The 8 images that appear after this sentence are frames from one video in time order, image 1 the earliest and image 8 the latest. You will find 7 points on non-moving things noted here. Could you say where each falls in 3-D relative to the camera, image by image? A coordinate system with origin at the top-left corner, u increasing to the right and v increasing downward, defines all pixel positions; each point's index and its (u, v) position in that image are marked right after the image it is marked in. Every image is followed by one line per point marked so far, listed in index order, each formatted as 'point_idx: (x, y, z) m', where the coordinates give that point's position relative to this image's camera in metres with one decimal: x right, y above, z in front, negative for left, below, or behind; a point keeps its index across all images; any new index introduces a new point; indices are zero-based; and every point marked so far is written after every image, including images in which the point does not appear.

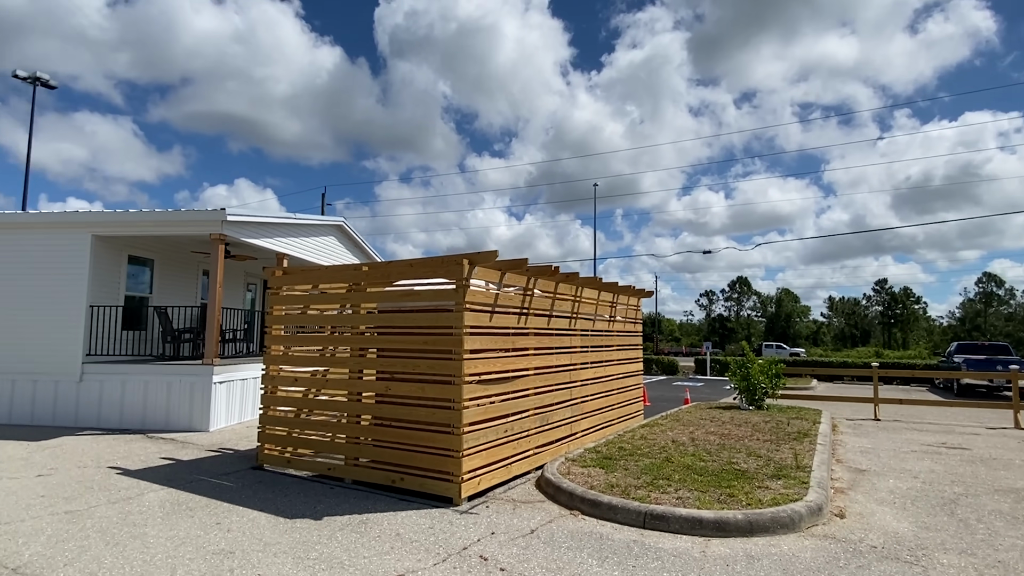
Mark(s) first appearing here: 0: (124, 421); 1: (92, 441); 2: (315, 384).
0: (-5.3, -1.8, +7.8) m
1: (-4.8, -1.7, +6.5) m
2: (-2.0, -1.0, +6.0) m
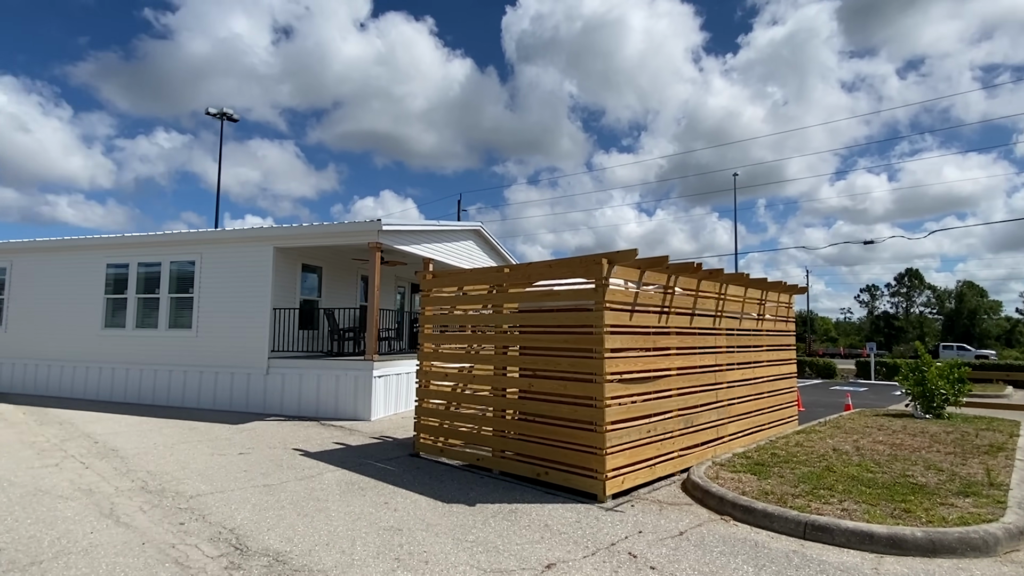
0: (-3.3, -1.9, +8.9) m
1: (-3.1, -1.8, +7.5) m
2: (-0.5, -1.0, +6.4) m
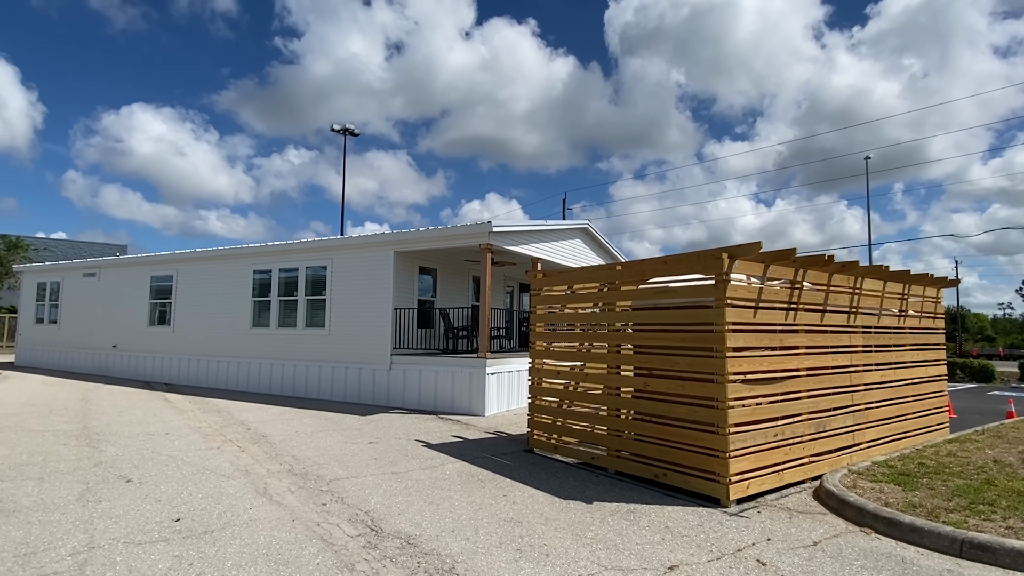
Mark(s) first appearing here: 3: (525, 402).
0: (-1.5, -1.9, +9.4) m
1: (-1.6, -1.8, +8.0) m
2: (+0.7, -1.0, +6.4) m
3: (+0.2, -2.0, +9.7) m
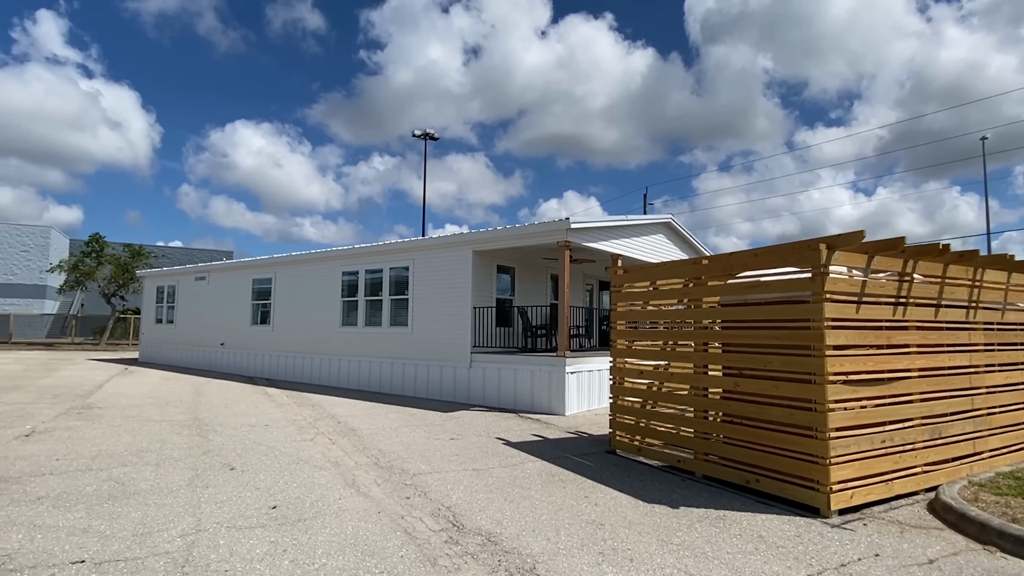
0: (-0.2, -1.9, +9.4) m
1: (-0.5, -1.8, +8.1) m
2: (+1.6, -1.0, +6.2) m
3: (+1.6, -2.0, +9.6) m
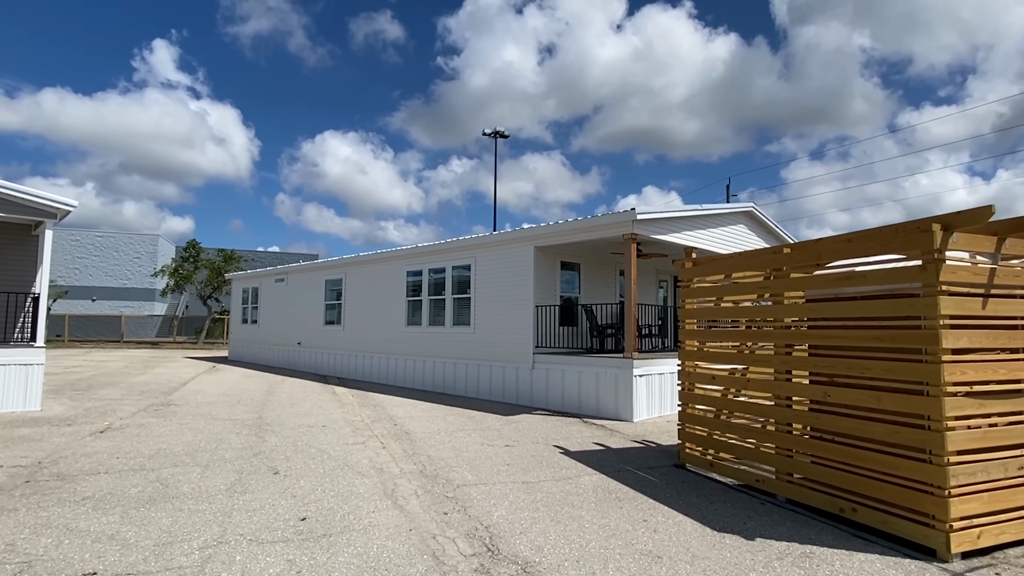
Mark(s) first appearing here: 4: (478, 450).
0: (+0.9, -1.8, +9.0) m
1: (+0.4, -1.8, +7.7) m
2: (+2.2, -0.9, +5.6) m
3: (+2.6, -1.9, +8.9) m
4: (-0.3, -1.6, +5.6) m
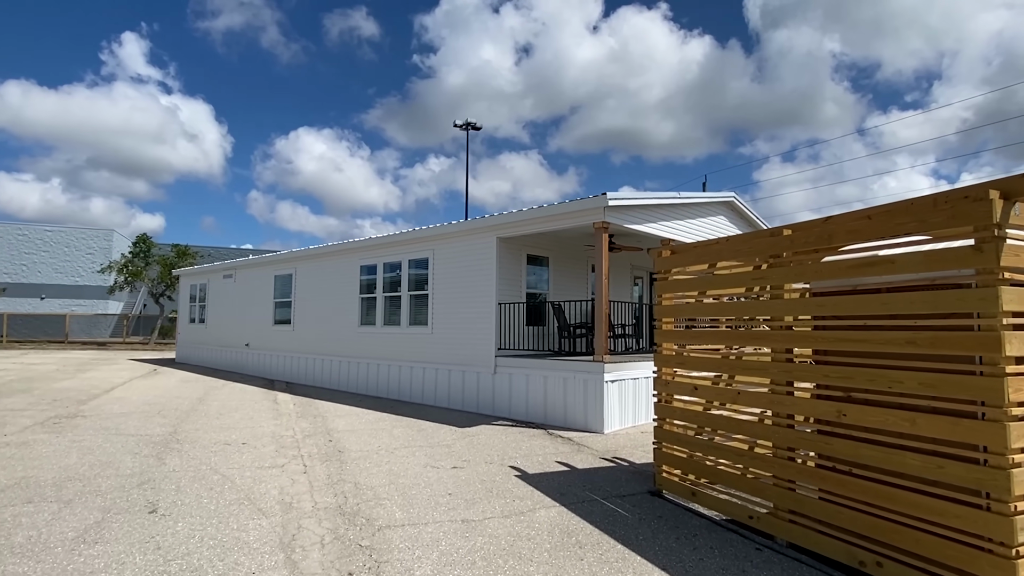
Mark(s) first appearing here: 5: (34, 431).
0: (+0.3, -1.8, +8.3) m
1: (-0.1, -1.7, +7.0) m
2: (+1.8, -0.9, +4.9) m
3: (+2.1, -1.8, +8.2) m
4: (-0.7, -1.5, +4.8) m
5: (-4.7, -1.4, +5.7) m
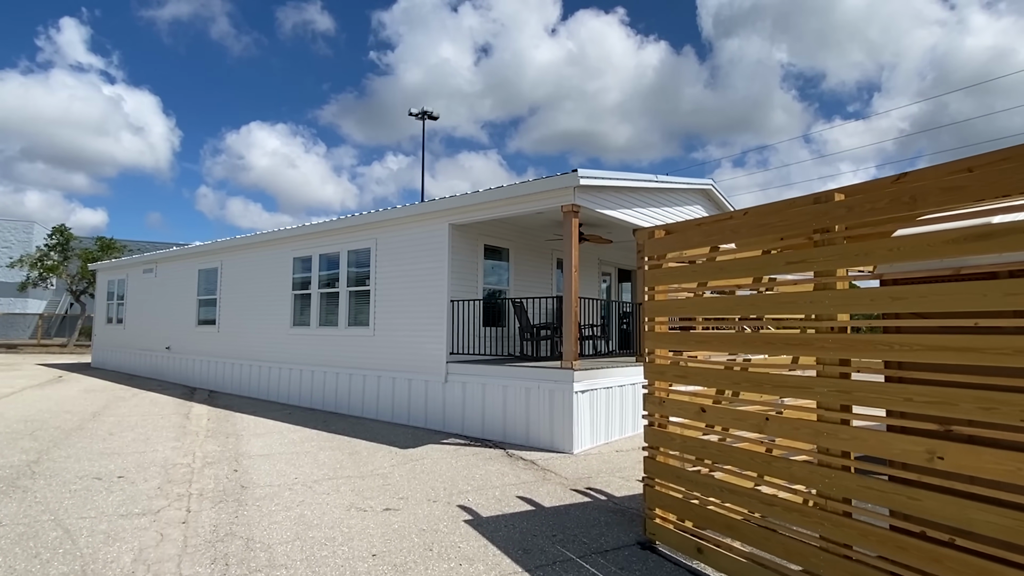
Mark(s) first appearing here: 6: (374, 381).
0: (-0.3, -1.7, +7.4) m
1: (-0.6, -1.7, +6.0) m
2: (+1.4, -0.8, +4.1) m
3: (+1.5, -1.8, +7.5) m
4: (-1.1, -1.5, +3.8) m
5: (-5.1, -1.3, +4.4) m
6: (-2.0, -1.4, +8.8) m
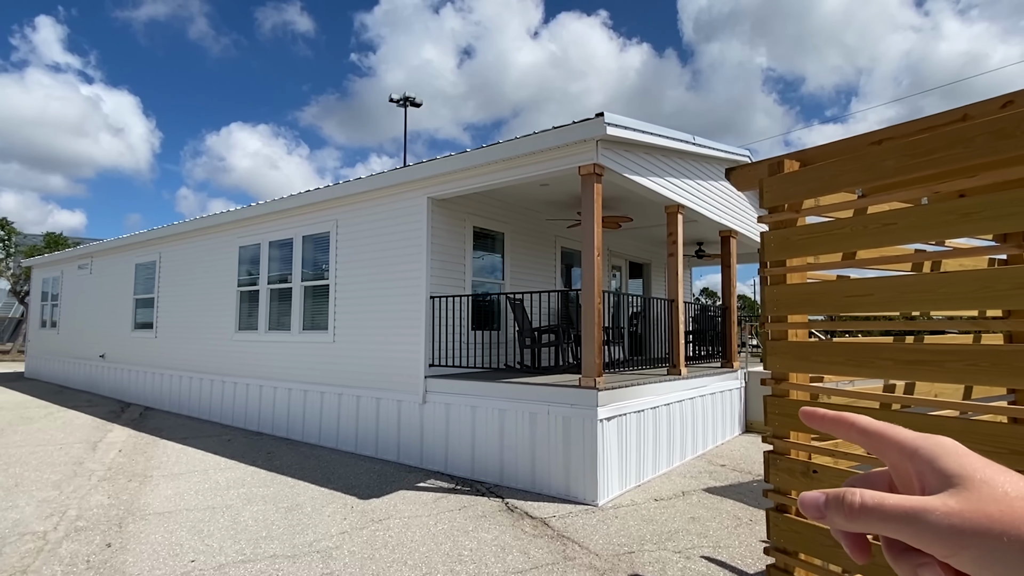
0: (-0.4, -1.7, +6.1) m
1: (-0.6, -1.6, +4.7) m
2: (+1.5, -0.8, +2.9) m
3: (+1.4, -1.7, +6.2) m
4: (-1.0, -1.4, +2.5) m
5: (-5.1, -1.3, +3.0) m
6: (-2.1, -1.3, +7.4) m
